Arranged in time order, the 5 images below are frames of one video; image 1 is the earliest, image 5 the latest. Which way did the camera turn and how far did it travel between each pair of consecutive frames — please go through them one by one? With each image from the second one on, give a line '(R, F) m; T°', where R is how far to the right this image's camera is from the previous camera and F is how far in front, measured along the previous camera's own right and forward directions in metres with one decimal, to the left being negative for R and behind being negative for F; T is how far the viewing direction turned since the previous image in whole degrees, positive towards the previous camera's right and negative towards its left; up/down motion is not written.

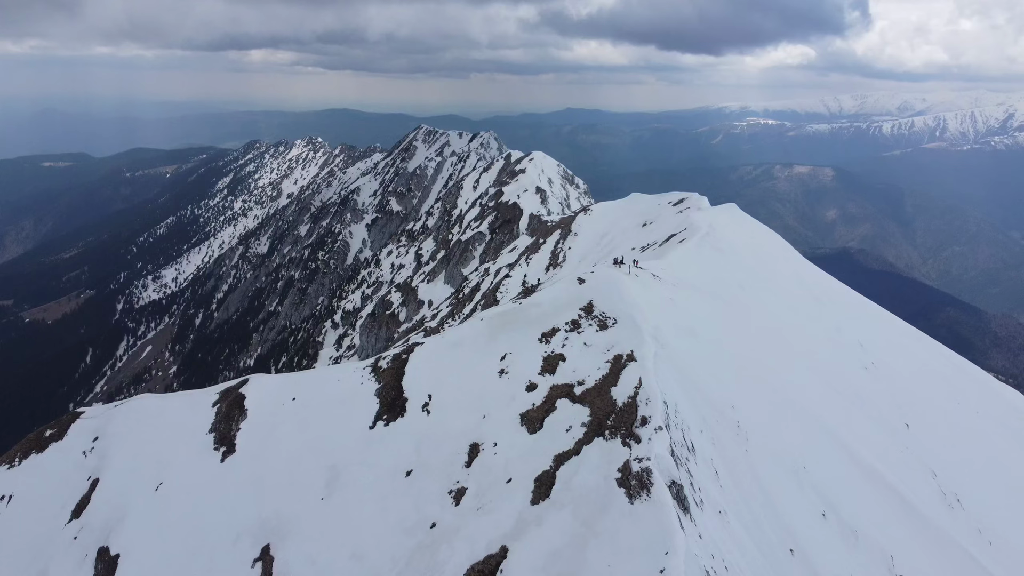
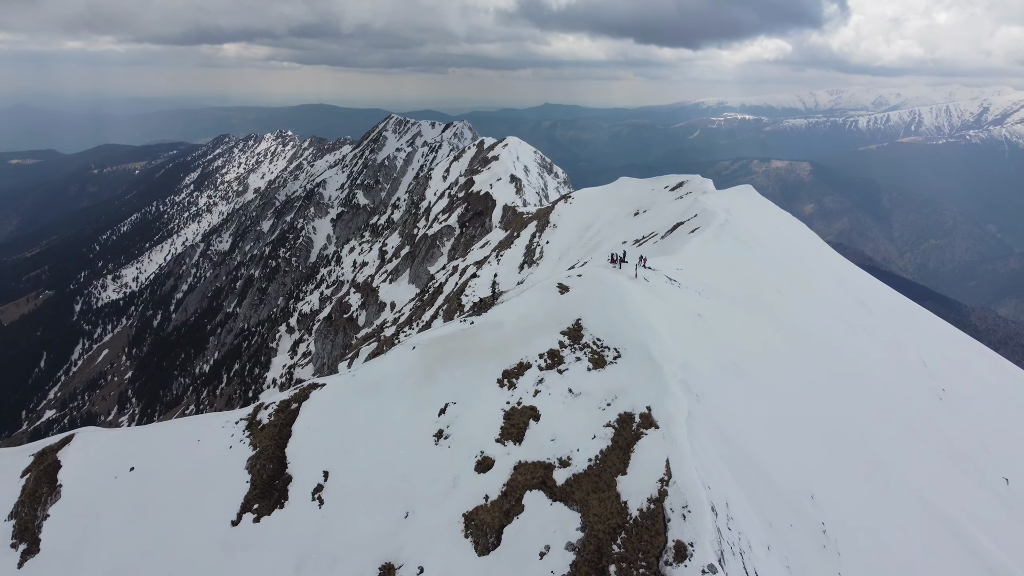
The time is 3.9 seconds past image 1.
(+2.1, +15.4) m; +2°
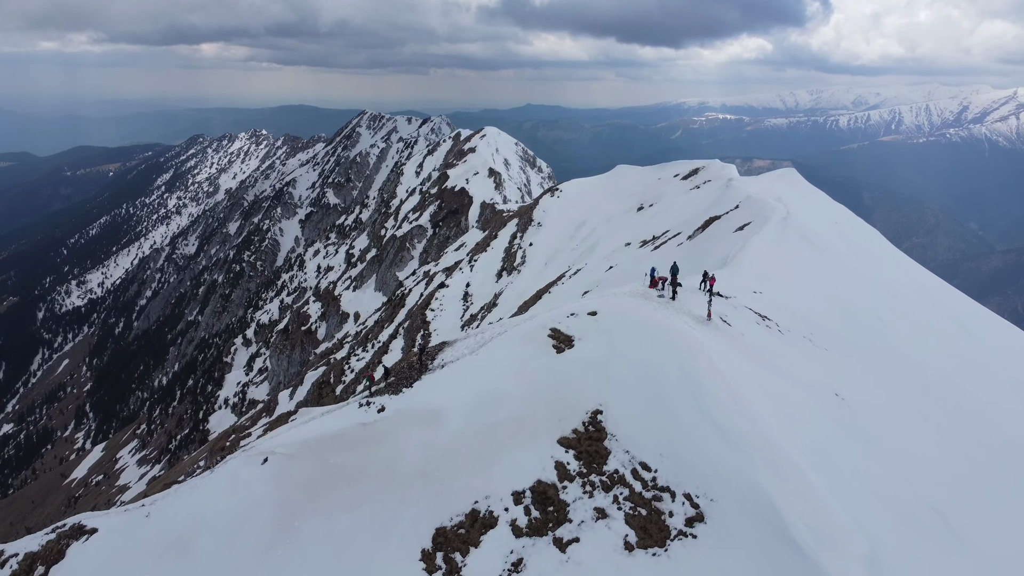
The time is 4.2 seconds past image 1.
(+1.2, +14.6) m; +2°
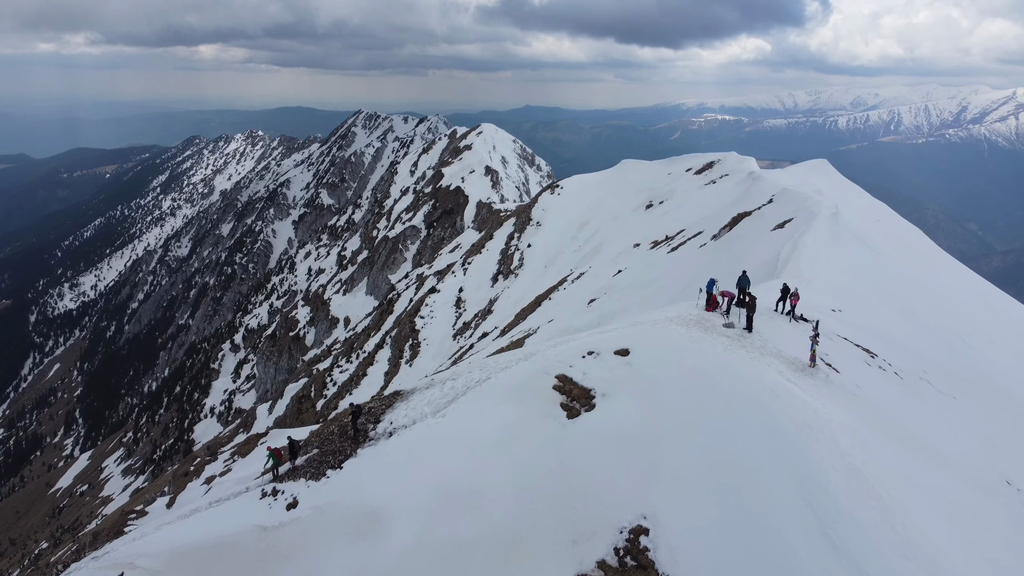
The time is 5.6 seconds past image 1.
(+0.3, +5.3) m; 0°
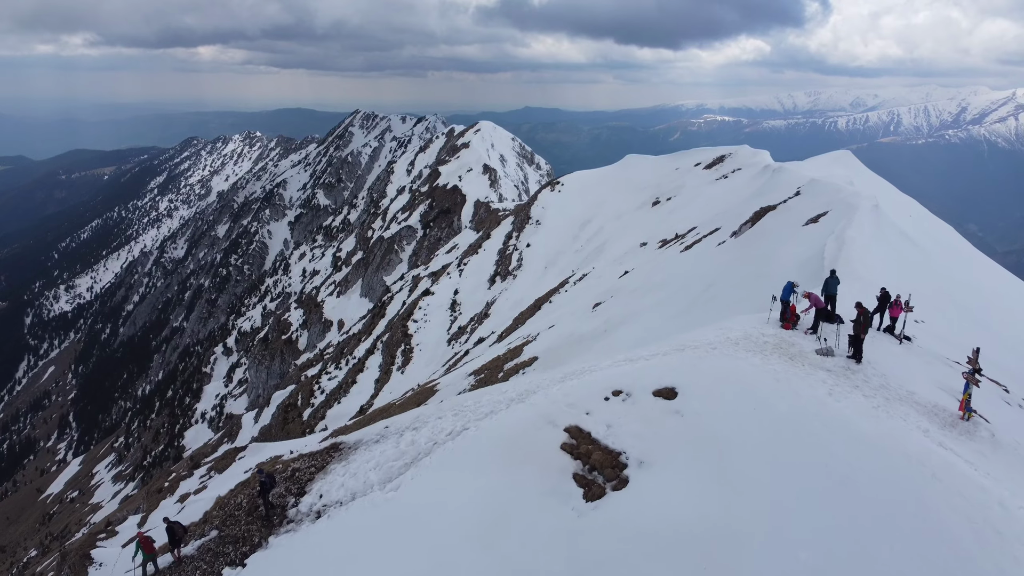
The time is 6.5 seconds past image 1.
(+0.2, +3.2) m; 0°
